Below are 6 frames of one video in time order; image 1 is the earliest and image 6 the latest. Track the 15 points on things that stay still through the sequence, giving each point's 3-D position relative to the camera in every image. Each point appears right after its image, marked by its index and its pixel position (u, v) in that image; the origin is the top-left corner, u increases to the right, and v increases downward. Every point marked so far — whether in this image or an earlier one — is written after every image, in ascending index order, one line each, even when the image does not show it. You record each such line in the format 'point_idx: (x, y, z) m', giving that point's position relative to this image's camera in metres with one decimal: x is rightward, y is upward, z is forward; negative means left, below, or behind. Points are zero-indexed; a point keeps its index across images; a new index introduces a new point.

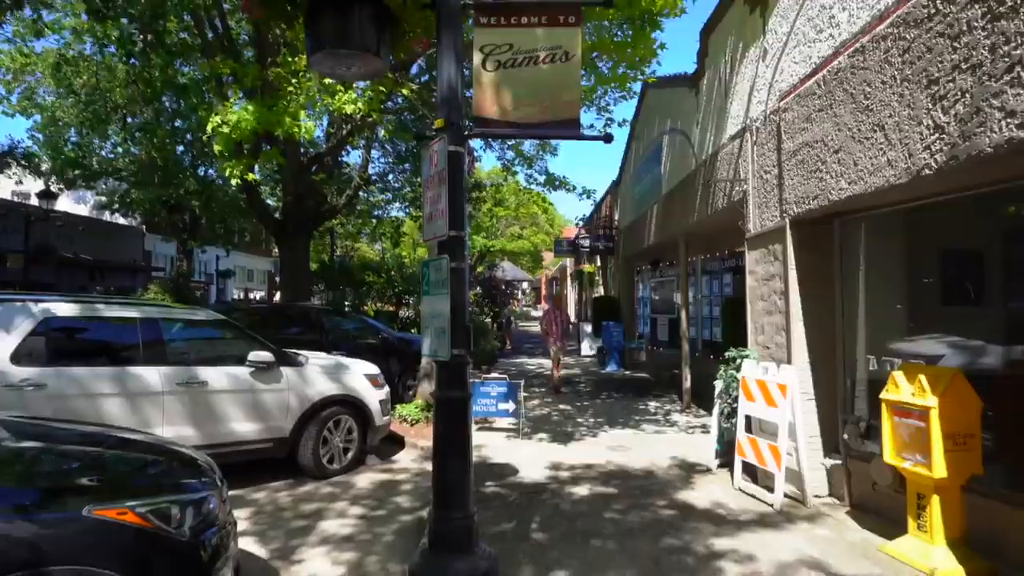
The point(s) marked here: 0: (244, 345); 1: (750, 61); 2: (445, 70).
0: (-3.0, -0.7, +6.6) m
1: (+2.8, +2.7, +7.1) m
2: (-0.4, +1.2, +3.2) m
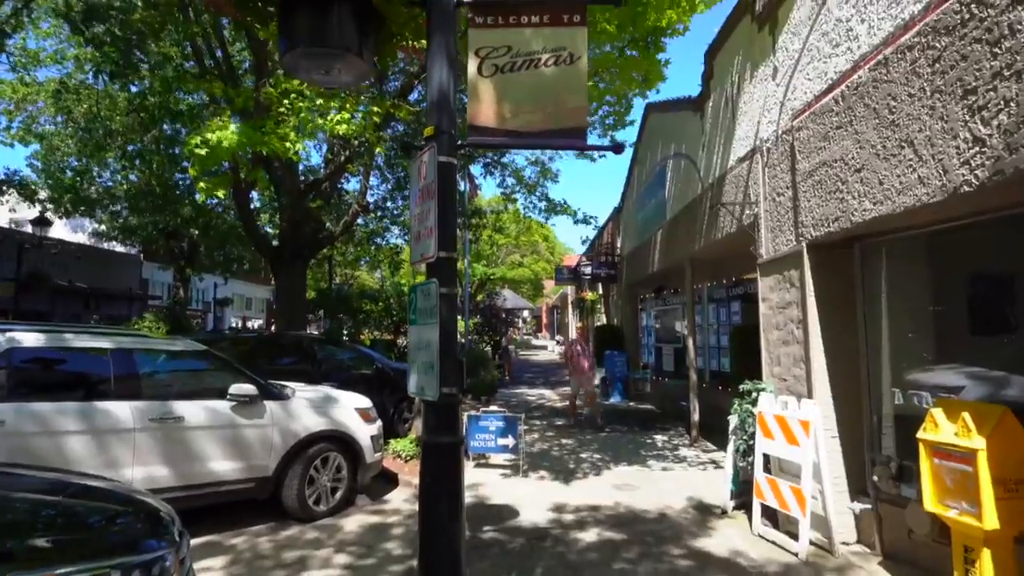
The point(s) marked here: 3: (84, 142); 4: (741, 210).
0: (-3.0, -1.0, +6.2) m
1: (+2.8, +2.4, +6.8) m
2: (-0.4, +1.1, +2.9) m
3: (-12.8, +4.4, +18.0) m
4: (+2.8, +0.9, +7.2) m
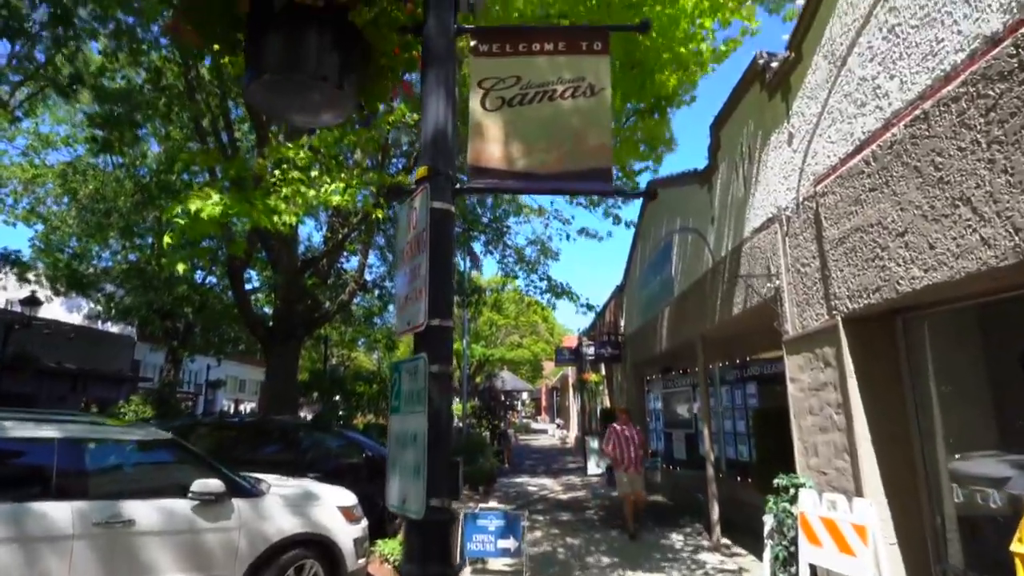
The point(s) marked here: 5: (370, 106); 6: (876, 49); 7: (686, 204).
0: (-2.9, -1.7, +5.4) m
1: (+2.9, +1.5, +6.5) m
2: (-0.3, +0.7, +2.4) m
3: (-12.8, +2.0, +17.8) m
4: (+2.8, +0.1, +6.7) m
5: (-0.7, +0.9, +2.9) m
6: (+2.8, +1.9, +4.6) m
7: (+2.9, +1.4, +10.0) m
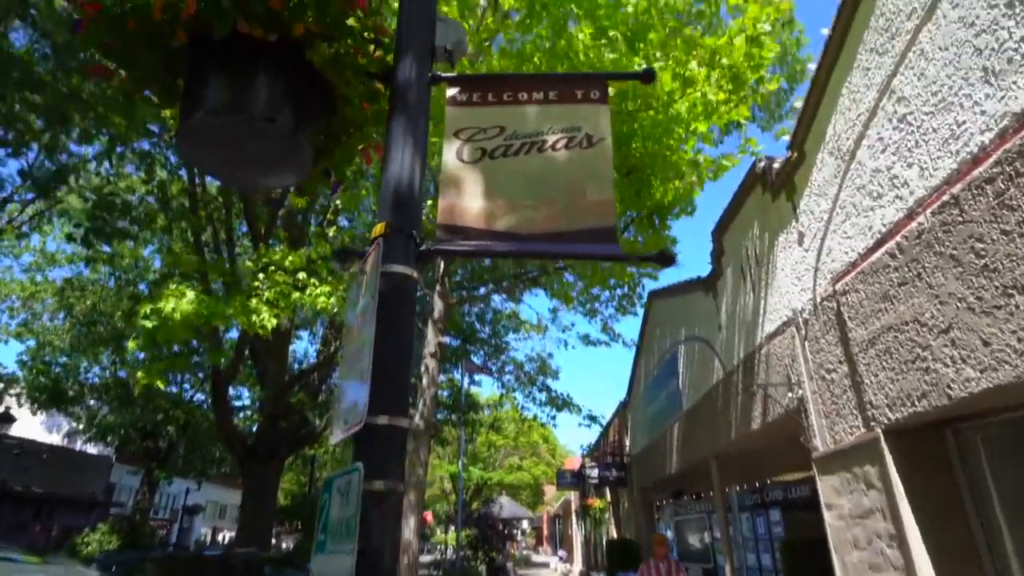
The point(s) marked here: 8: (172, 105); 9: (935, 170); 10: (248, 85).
0: (-3.0, -2.5, +4.5) m
1: (+2.8, +0.4, +6.2) m
2: (-0.4, +0.4, +2.1) m
3: (-12.8, -1.4, +17.4) m
4: (+2.8, -1.1, +6.1) m
5: (-0.8, +0.5, +2.6) m
6: (+2.8, +1.1, +4.4) m
7: (+2.9, -0.4, +9.6) m
8: (-1.3, +0.7, +2.4) m
9: (+2.8, +0.8, +3.9) m
10: (-0.9, +0.7, +2.0) m
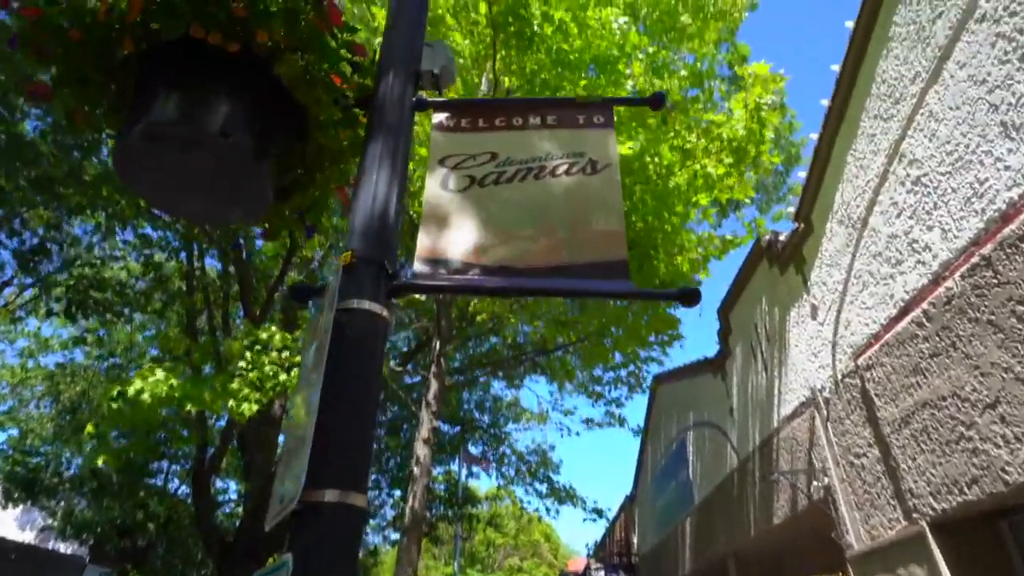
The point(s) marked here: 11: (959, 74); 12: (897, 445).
0: (-3.0, -3.0, +3.8) m
1: (+2.8, -0.3, +5.9) m
2: (-0.4, +0.3, +1.8) m
3: (-12.9, -3.8, +16.7) m
4: (+2.7, -1.8, +5.5) m
5: (-0.8, +0.3, +2.3) m
6: (+2.8, +0.6, +4.2) m
7: (+2.8, -1.6, +9.1) m
8: (-1.4, +0.5, +2.2) m
9: (+2.8, +0.3, +3.7) m
10: (-0.9, +0.6, +1.7) m
11: (+2.7, +1.3, +3.6) m
12: (+2.7, -1.1, +4.3) m
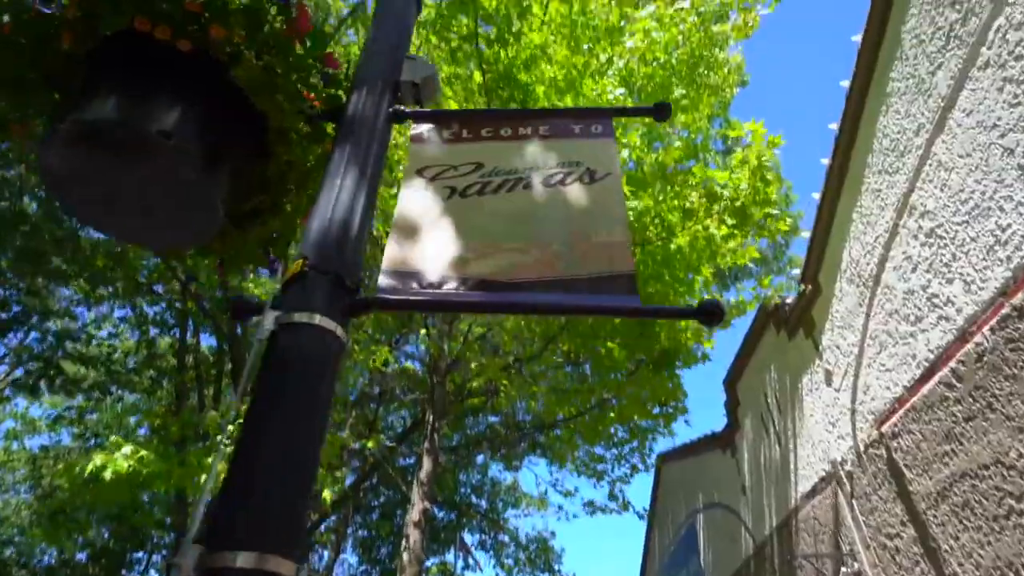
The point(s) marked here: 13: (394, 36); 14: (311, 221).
0: (-3.1, -3.3, +3.1) m
1: (+2.8, -1.0, +5.5) m
2: (-0.5, +0.2, +1.6) m
3: (-12.9, -5.8, +15.8) m
4: (+2.7, -2.3, +5.0) m
5: (-0.8, +0.2, +2.1) m
6: (+2.7, +0.2, +4.0) m
7: (+2.8, -2.7, +8.5) m
8: (-1.4, +0.4, +2.0) m
9: (+2.7, 0.0, +3.4) m
10: (-0.9, +0.5, +1.5) m
11: (+2.7, +1.0, +3.5) m
12: (+2.7, -1.5, +3.8) m
13: (-0.5, +1.0, +2.5) m
14: (-0.5, +0.1, +1.5) m
